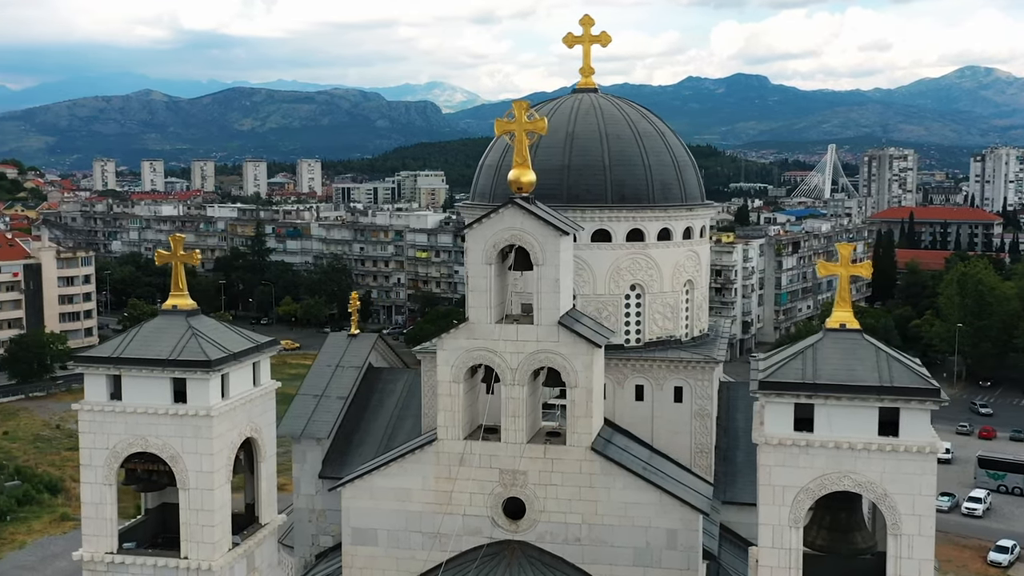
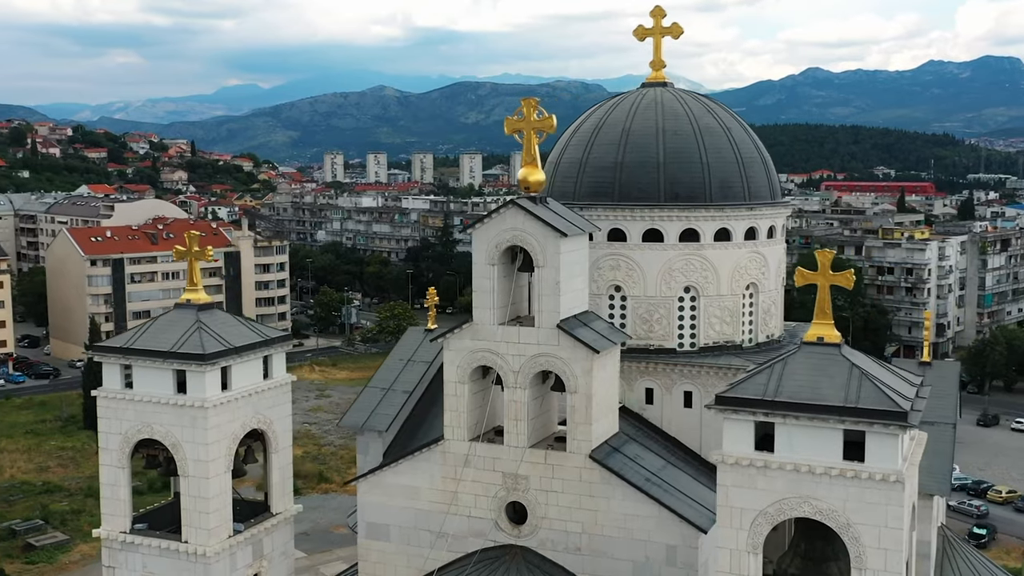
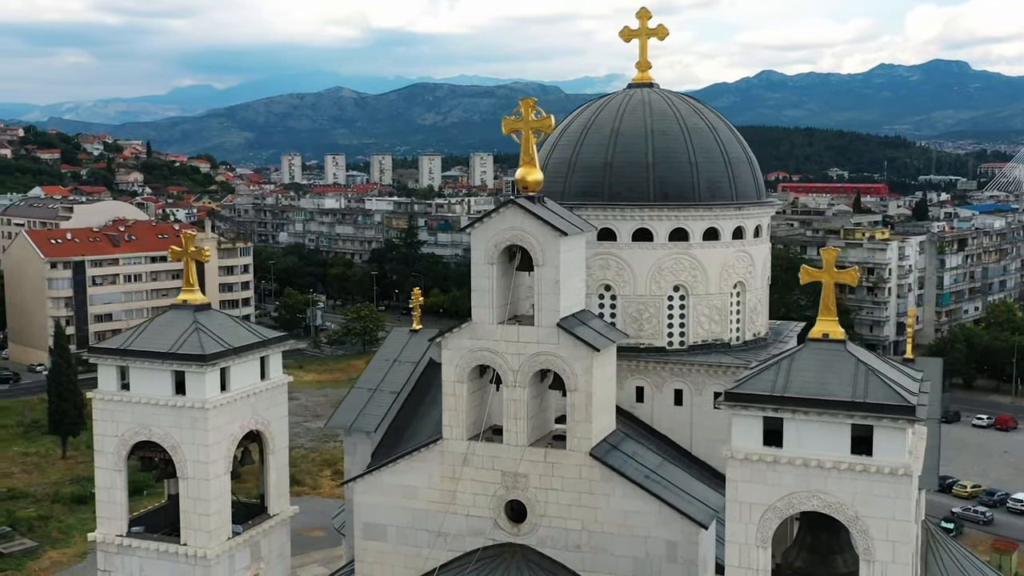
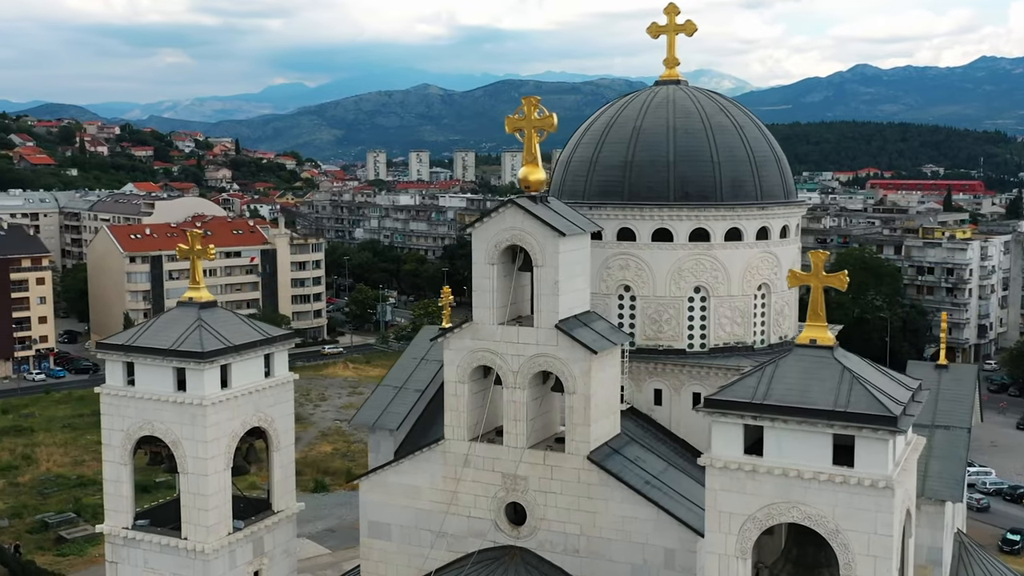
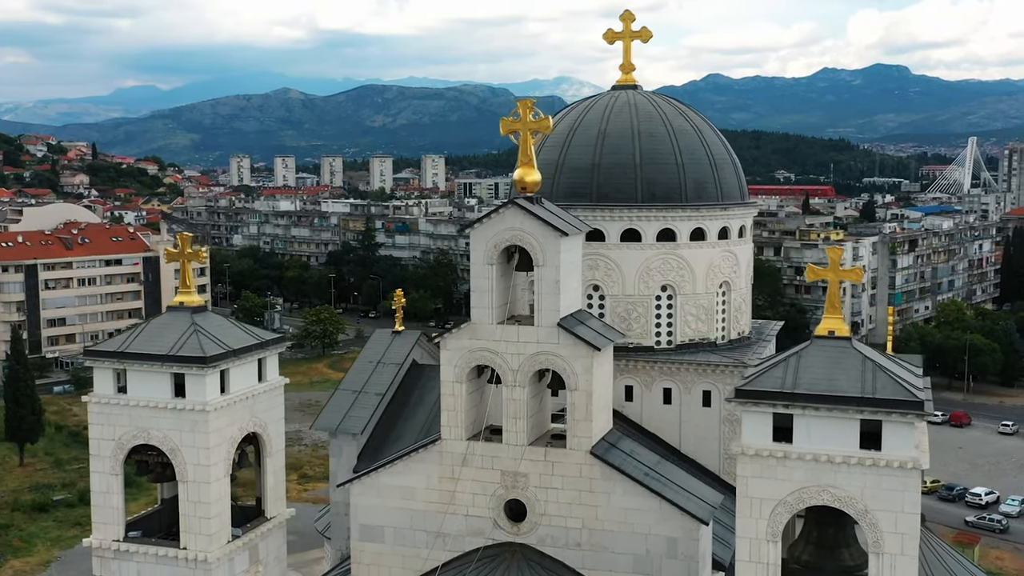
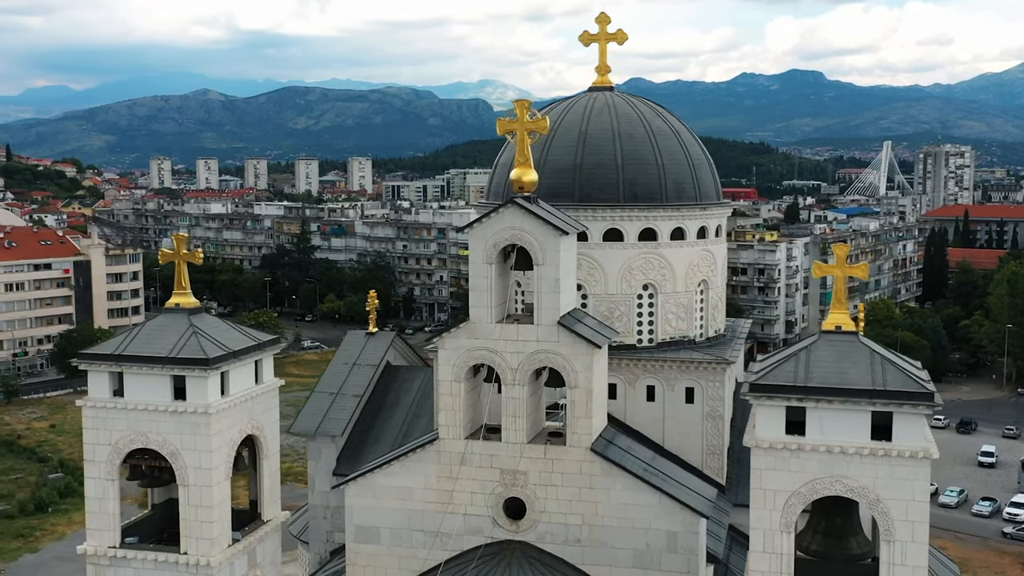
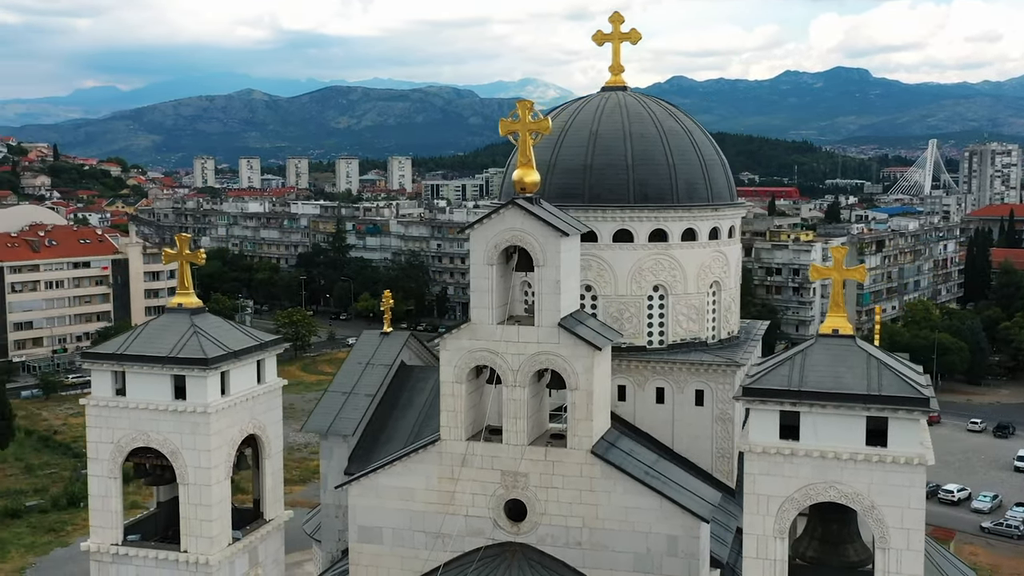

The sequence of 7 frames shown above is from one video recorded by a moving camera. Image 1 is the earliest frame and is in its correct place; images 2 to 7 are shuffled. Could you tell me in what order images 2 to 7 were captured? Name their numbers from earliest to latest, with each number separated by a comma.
6, 7, 5, 3, 2, 4
